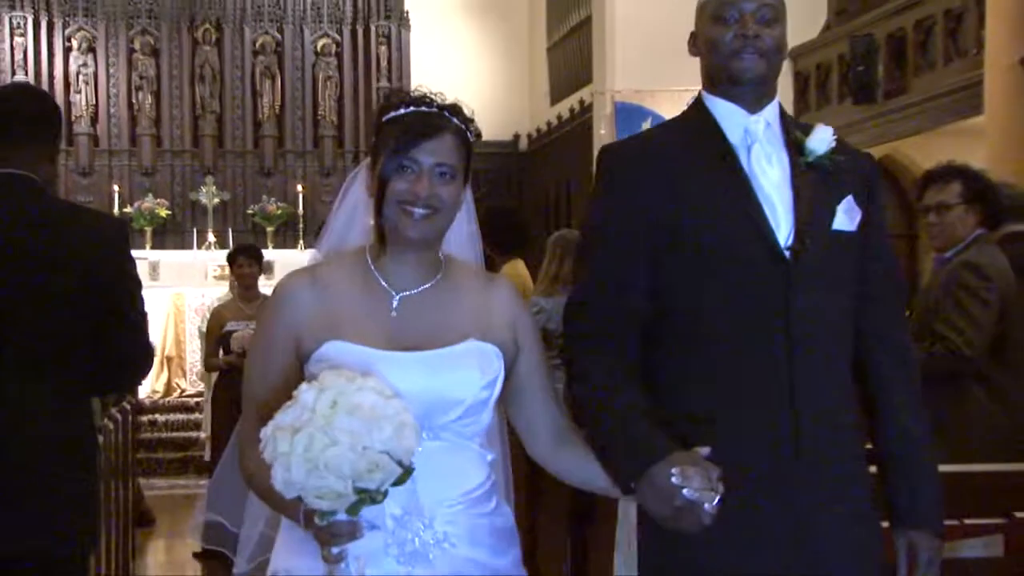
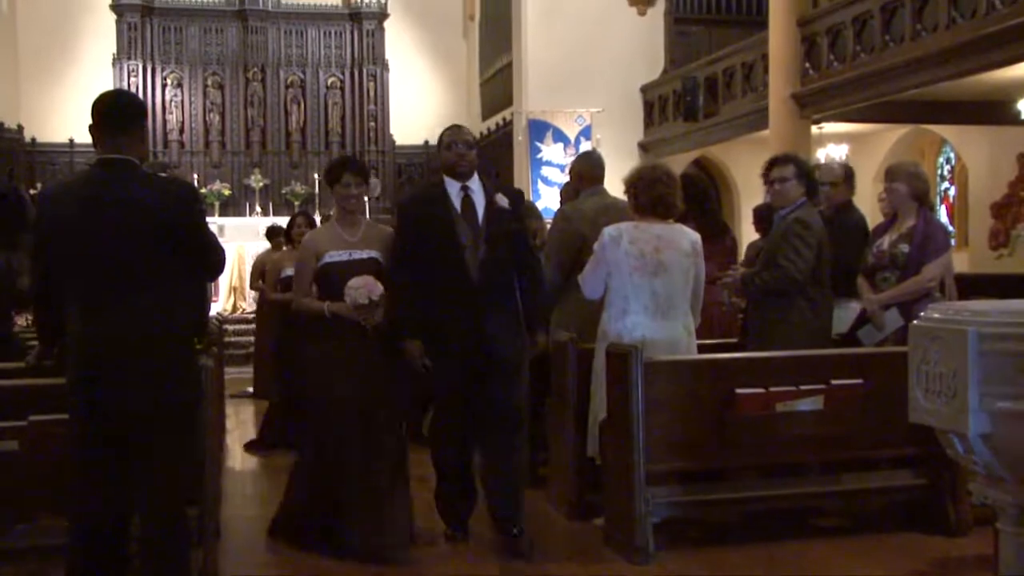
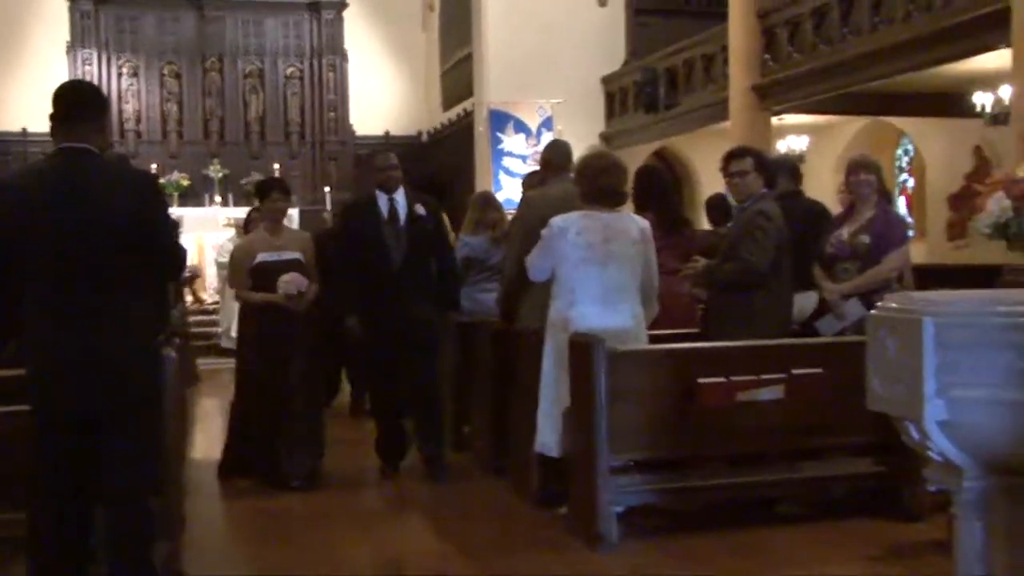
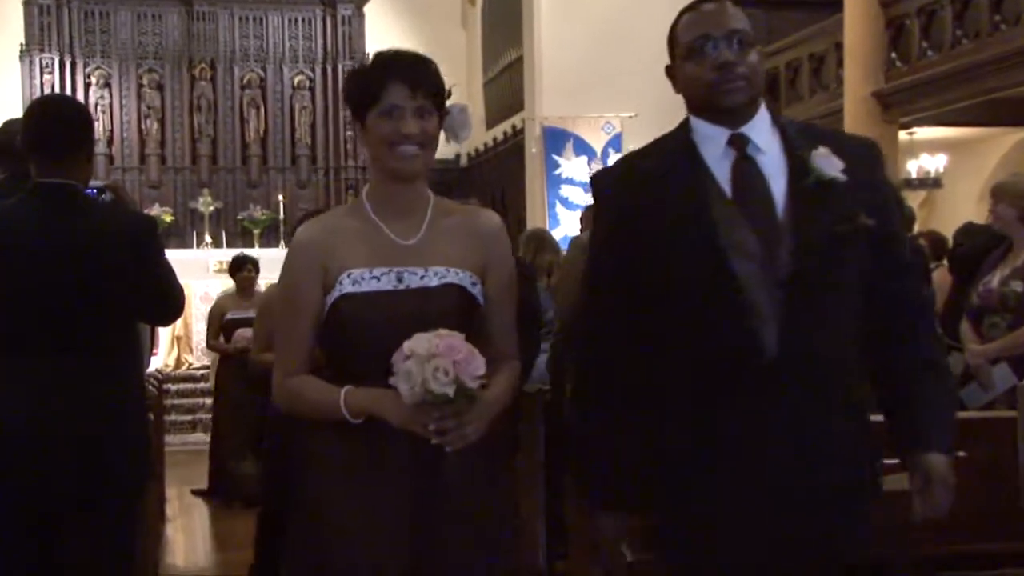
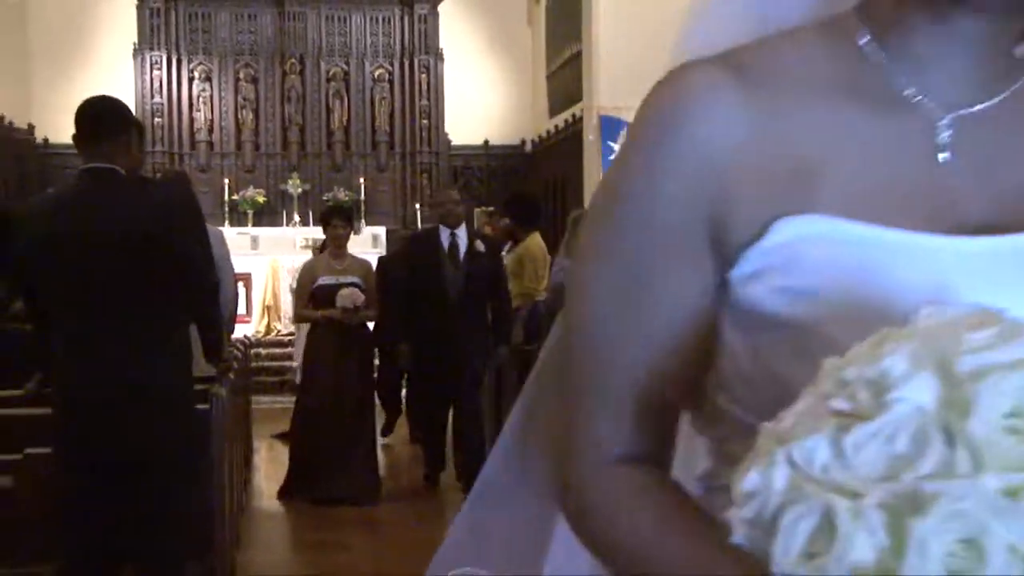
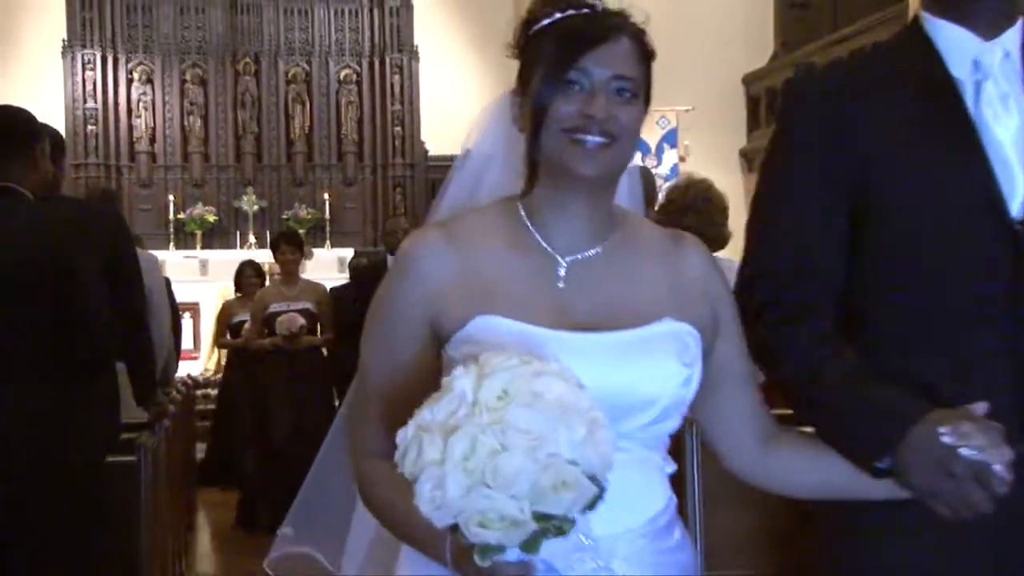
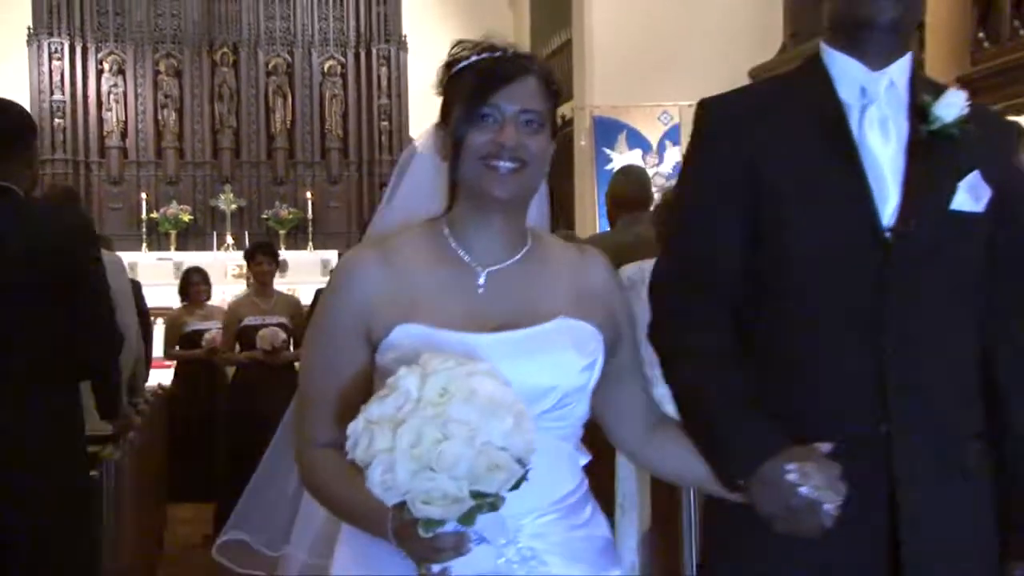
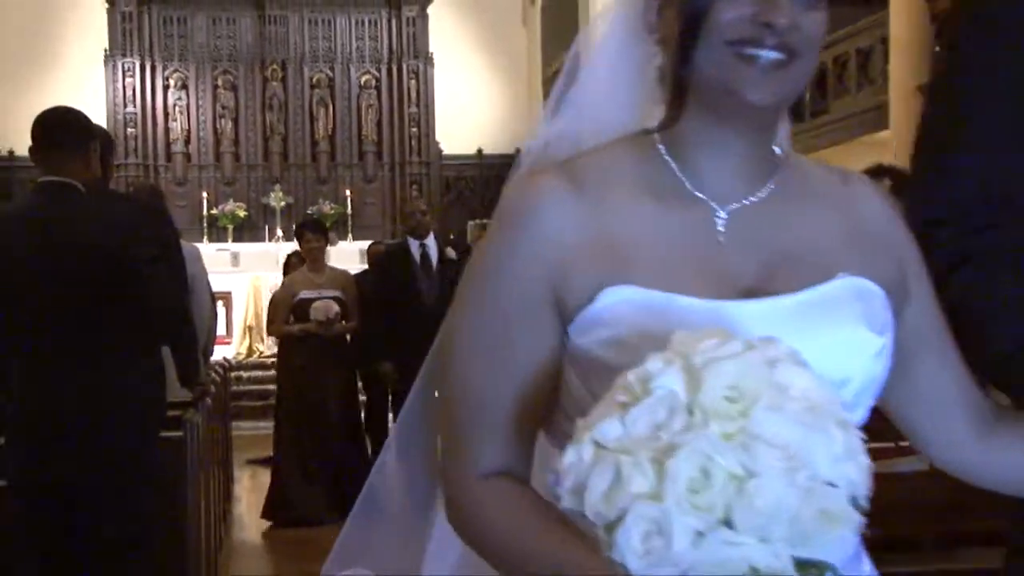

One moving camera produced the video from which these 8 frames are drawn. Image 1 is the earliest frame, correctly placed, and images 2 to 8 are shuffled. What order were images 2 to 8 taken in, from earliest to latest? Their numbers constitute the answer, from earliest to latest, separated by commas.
7, 6, 8, 5, 3, 2, 4
